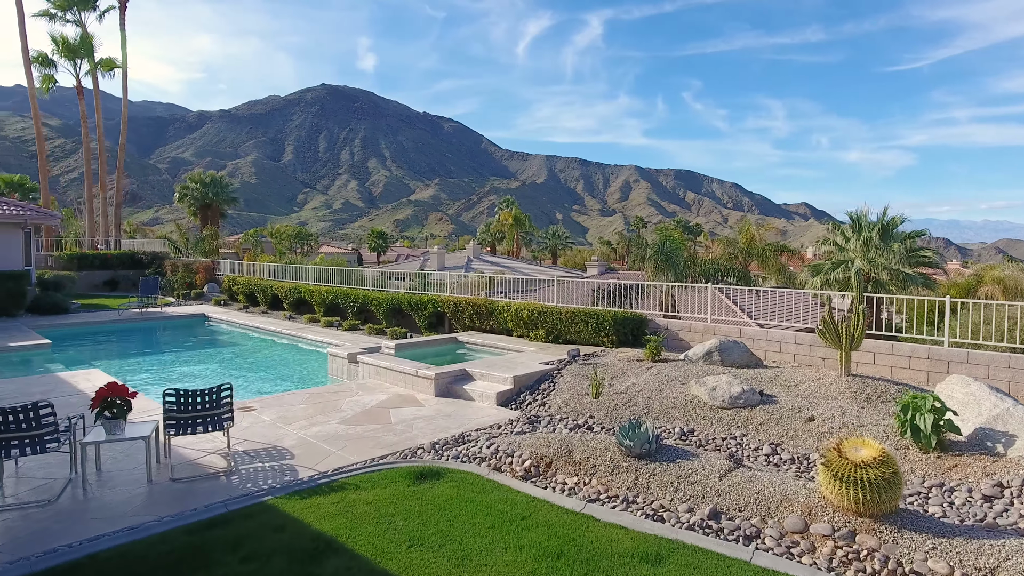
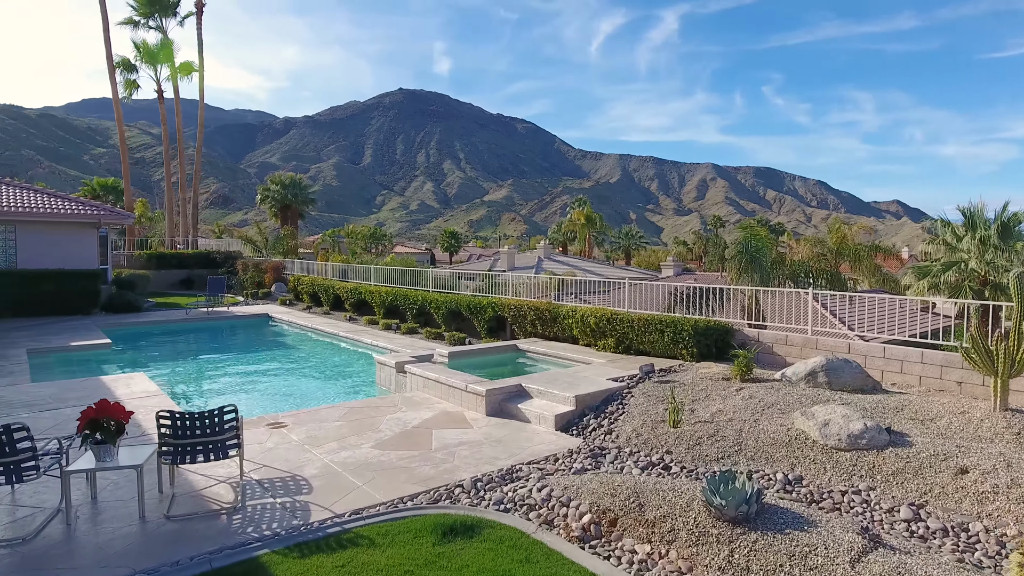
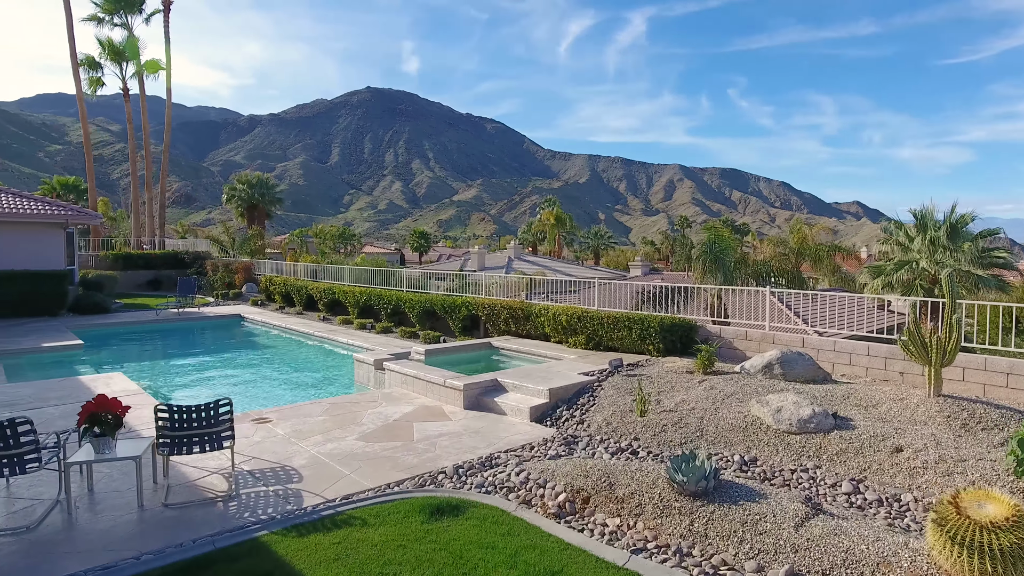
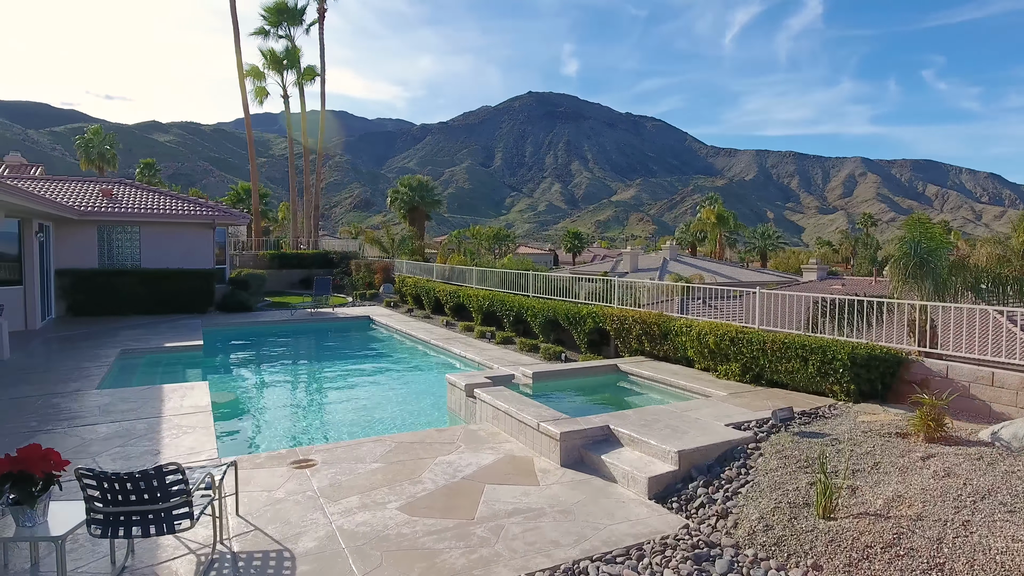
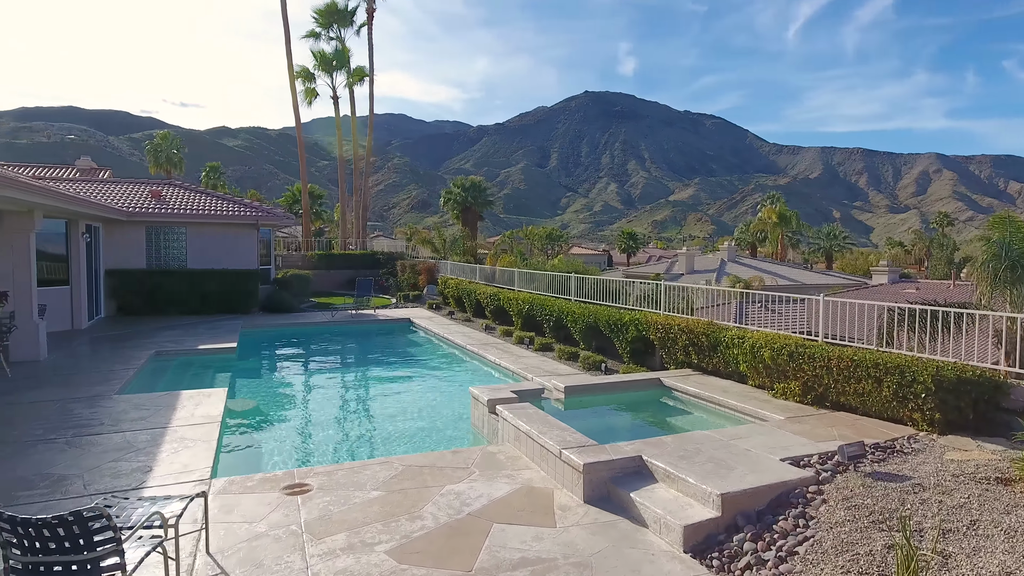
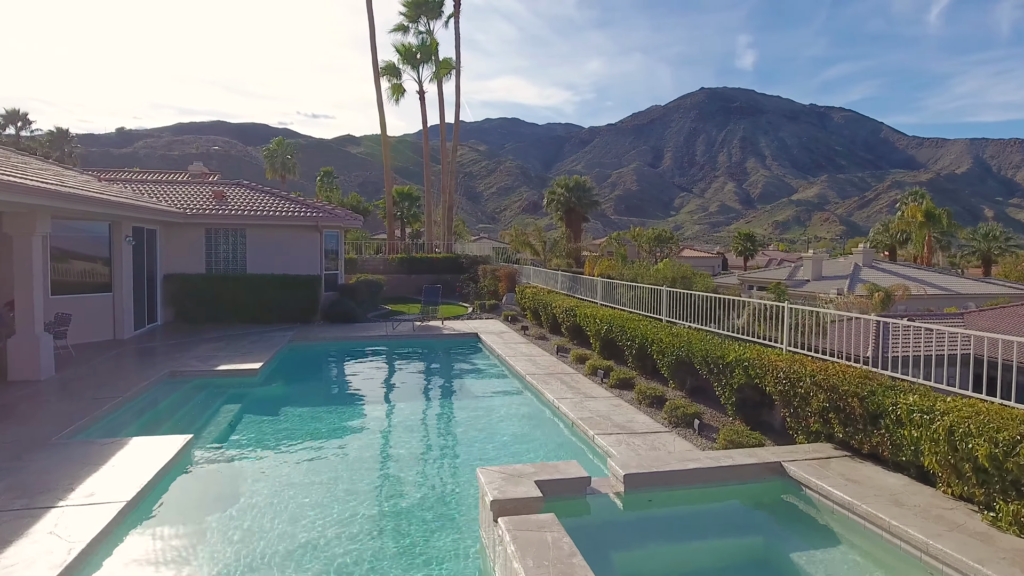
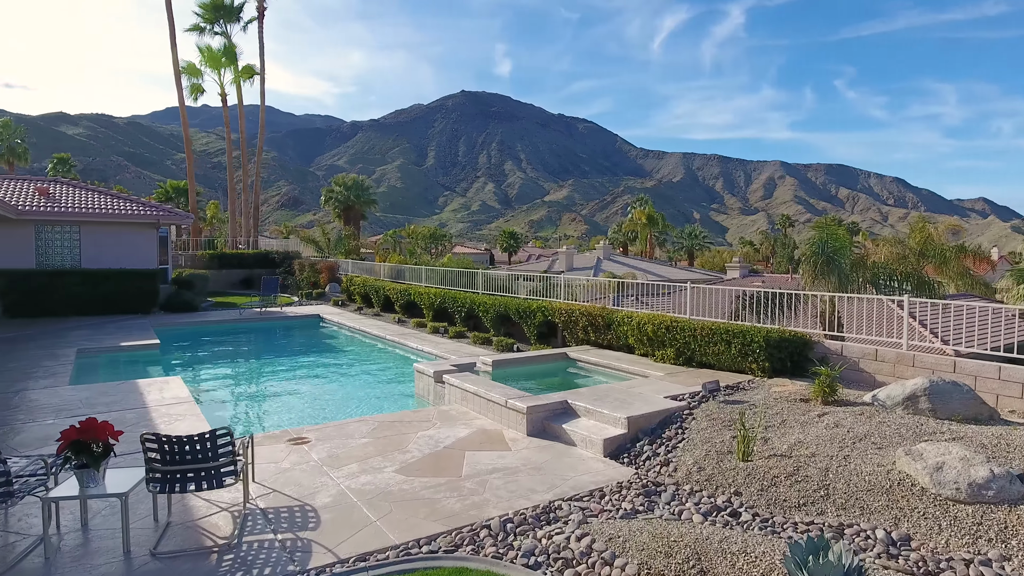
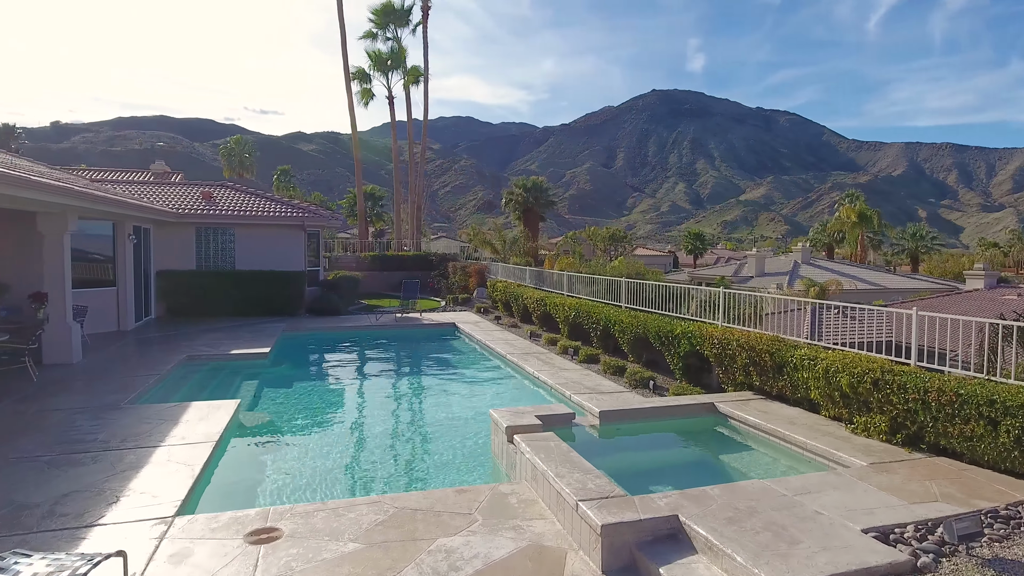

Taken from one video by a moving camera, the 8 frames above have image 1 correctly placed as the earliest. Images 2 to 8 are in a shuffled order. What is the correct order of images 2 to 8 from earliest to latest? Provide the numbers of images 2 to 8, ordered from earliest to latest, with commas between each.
3, 2, 7, 4, 5, 8, 6
